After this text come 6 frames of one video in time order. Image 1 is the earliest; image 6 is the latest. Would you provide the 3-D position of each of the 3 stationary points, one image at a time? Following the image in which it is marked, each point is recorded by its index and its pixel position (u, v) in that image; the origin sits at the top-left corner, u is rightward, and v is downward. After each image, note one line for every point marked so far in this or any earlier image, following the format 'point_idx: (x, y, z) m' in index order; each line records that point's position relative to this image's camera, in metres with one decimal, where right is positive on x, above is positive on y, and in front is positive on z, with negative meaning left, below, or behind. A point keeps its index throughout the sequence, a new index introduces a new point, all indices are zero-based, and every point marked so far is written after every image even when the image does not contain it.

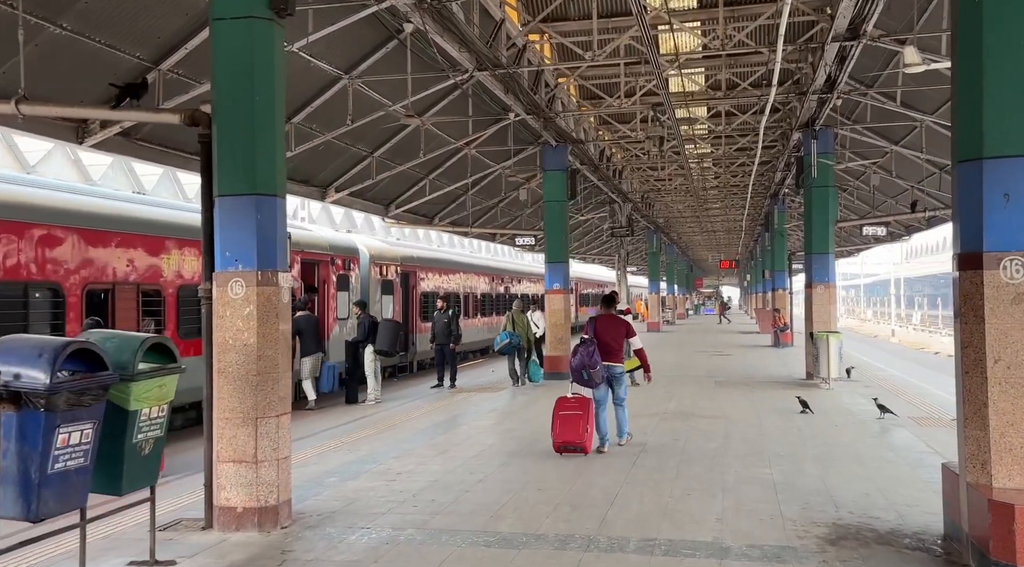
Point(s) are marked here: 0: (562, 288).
0: (+1.1, -0.1, +18.5) m
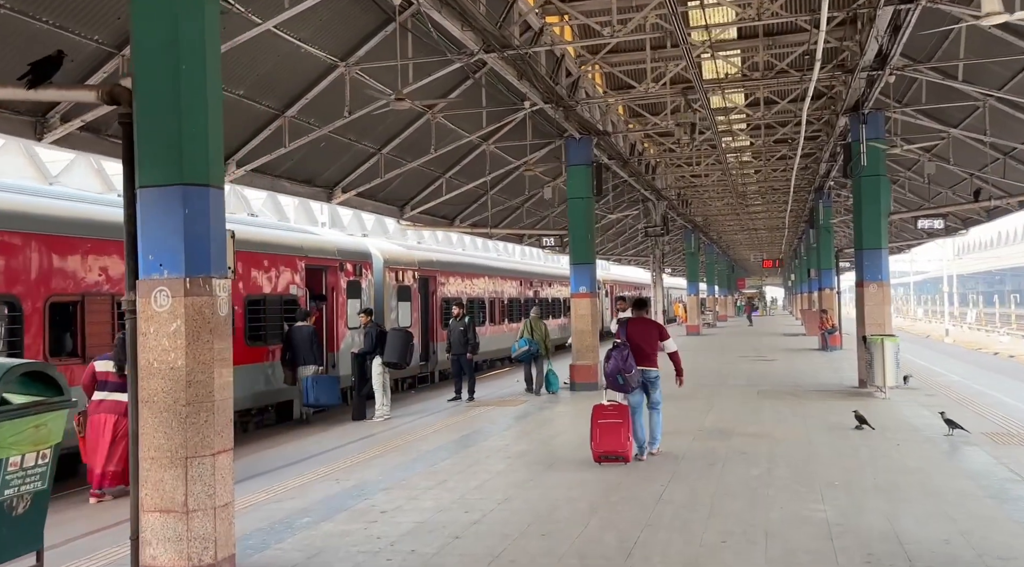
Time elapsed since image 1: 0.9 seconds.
0: (+1.5, -0.2, +17.2) m
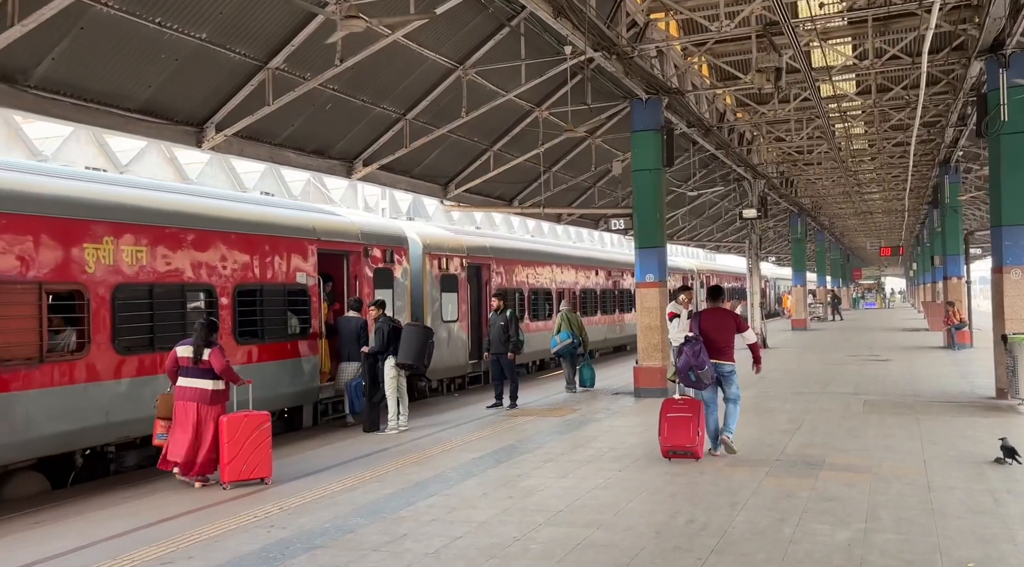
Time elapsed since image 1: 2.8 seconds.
0: (+2.5, +0.1, +14.6) m
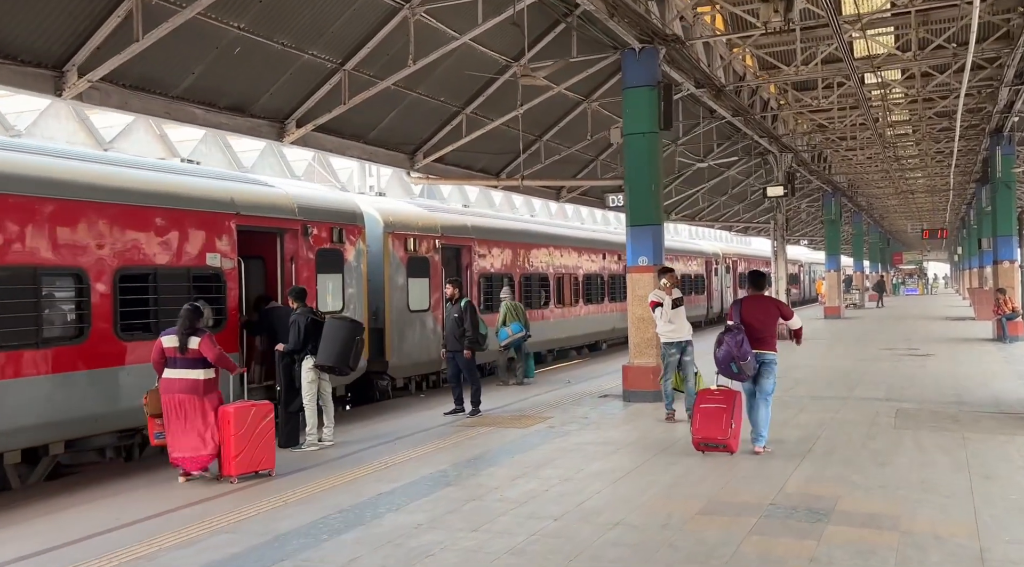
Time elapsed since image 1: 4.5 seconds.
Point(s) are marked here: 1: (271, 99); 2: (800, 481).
0: (+2.0, +0.3, +12.3) m
1: (-3.1, +2.4, +10.6) m
2: (+2.5, -1.7, +7.0) m
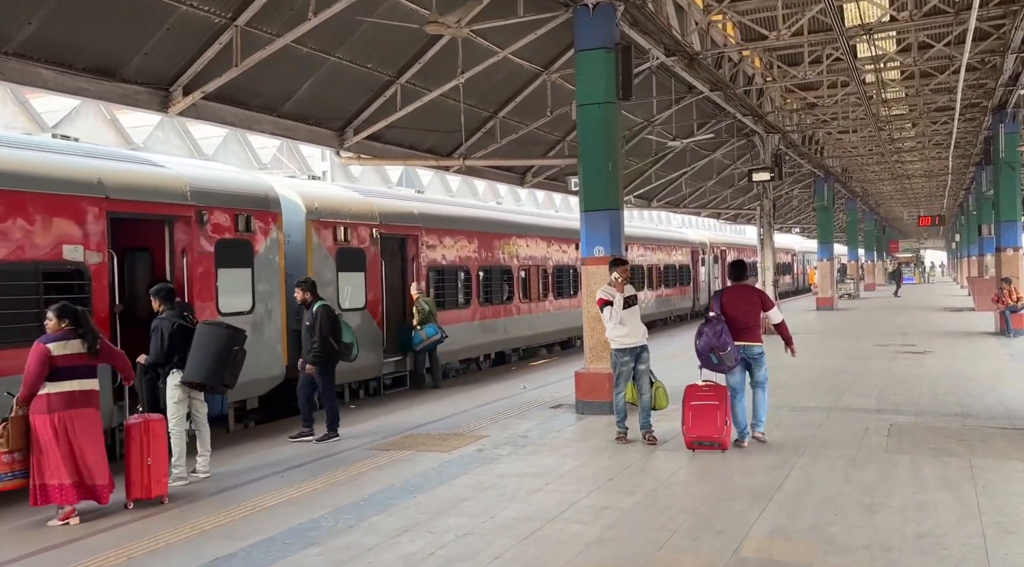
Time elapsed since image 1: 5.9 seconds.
0: (+1.2, +0.4, +10.7) m
1: (-4.0, +2.4, +8.9) m
2: (+1.7, -1.7, +5.4) m
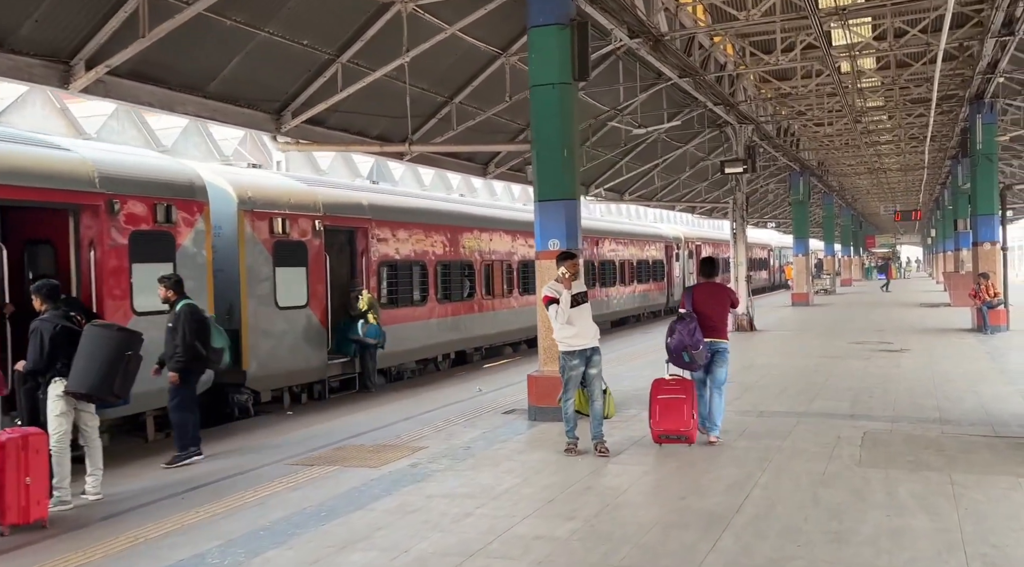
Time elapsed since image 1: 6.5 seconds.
0: (+0.6, +0.4, +9.8) m
1: (-4.6, +2.4, +8.0) m
2: (+1.1, -1.6, +4.6) m
